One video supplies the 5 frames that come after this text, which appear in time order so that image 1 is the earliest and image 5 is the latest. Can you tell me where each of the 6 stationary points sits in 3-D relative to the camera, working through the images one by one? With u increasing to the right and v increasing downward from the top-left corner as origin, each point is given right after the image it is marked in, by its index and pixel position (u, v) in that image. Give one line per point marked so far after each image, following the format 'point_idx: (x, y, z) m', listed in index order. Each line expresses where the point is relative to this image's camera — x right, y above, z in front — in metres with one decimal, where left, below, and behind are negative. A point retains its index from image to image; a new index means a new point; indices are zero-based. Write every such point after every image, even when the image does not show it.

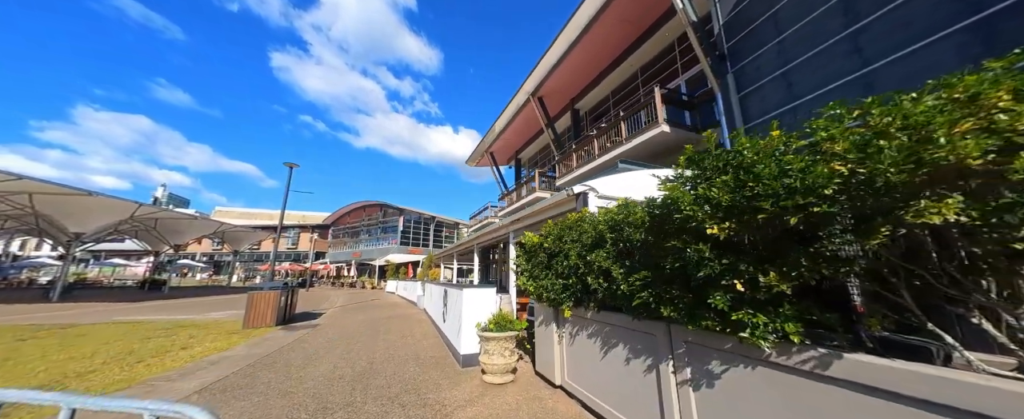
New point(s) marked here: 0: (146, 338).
0: (-9.2, -3.2, +7.5) m
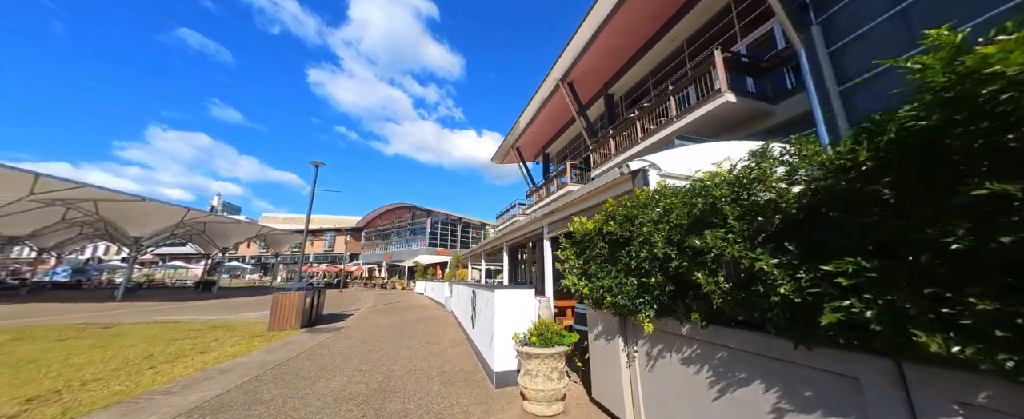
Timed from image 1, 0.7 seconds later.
0: (-8.4, -3.2, +7.3) m
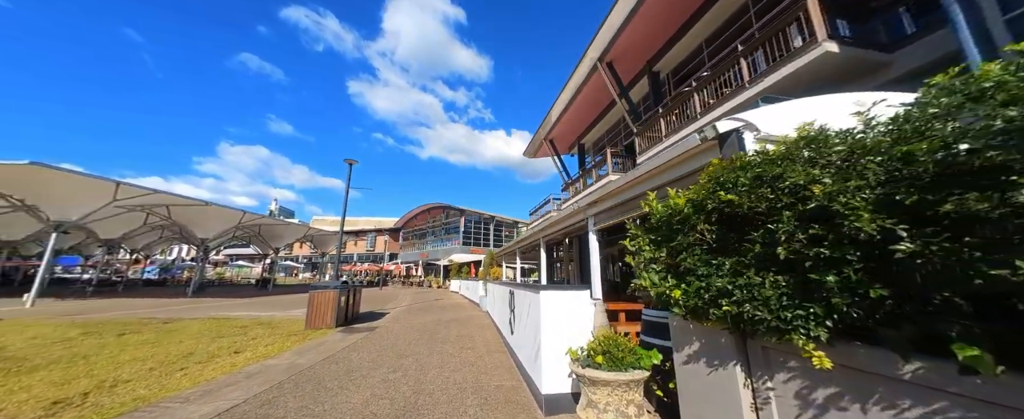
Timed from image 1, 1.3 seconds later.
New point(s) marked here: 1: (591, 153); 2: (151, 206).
0: (-7.4, -3.2, +7.4) m
1: (+5.2, +3.7, +19.5) m
2: (-23.4, +0.2, +19.2) m
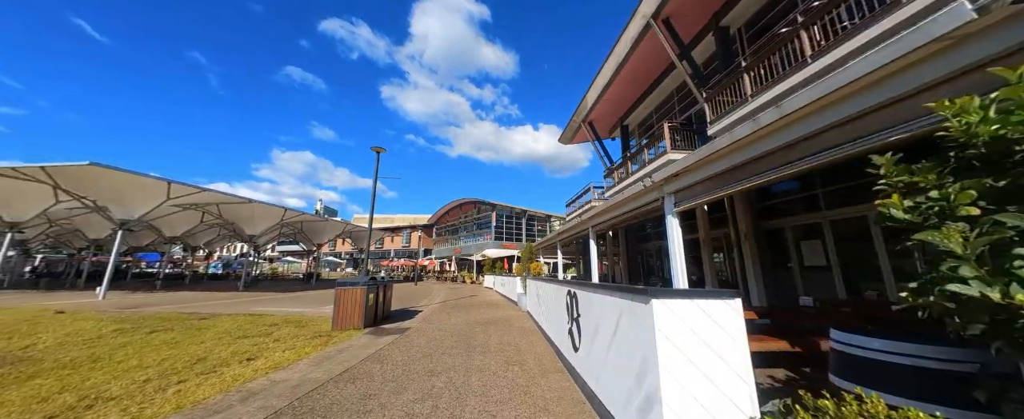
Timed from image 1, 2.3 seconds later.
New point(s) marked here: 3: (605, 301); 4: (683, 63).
0: (-6.3, -2.9, +6.8) m
1: (+7.3, +4.4, +17.5) m
2: (-21.1, +0.3, +20.2) m
3: (+0.9, -0.9, +2.9) m
4: (+5.8, +5.0, +10.1) m
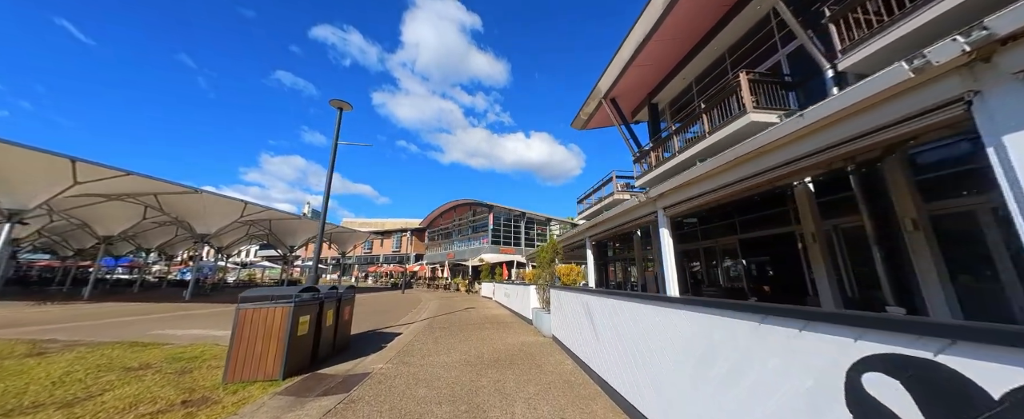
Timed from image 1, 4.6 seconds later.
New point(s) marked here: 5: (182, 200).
0: (-5.7, -2.3, +3.4) m
1: (+7.7, +4.7, +14.6) m
2: (-20.9, +0.8, +16.5) m
3: (+1.5, -0.3, -0.3) m
4: (+6.3, +5.4, +7.1) m
5: (-19.6, +0.6, +17.5) m
